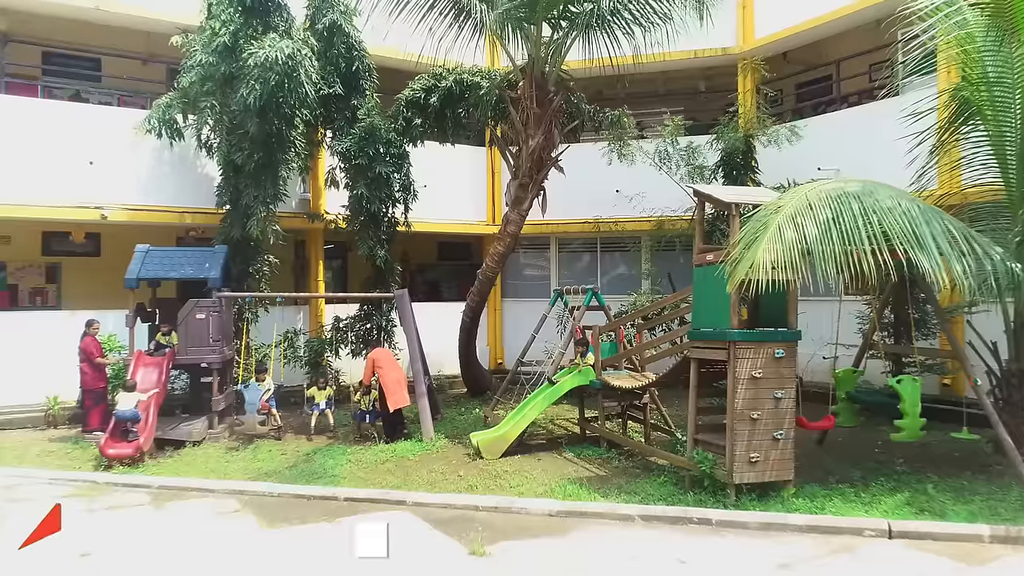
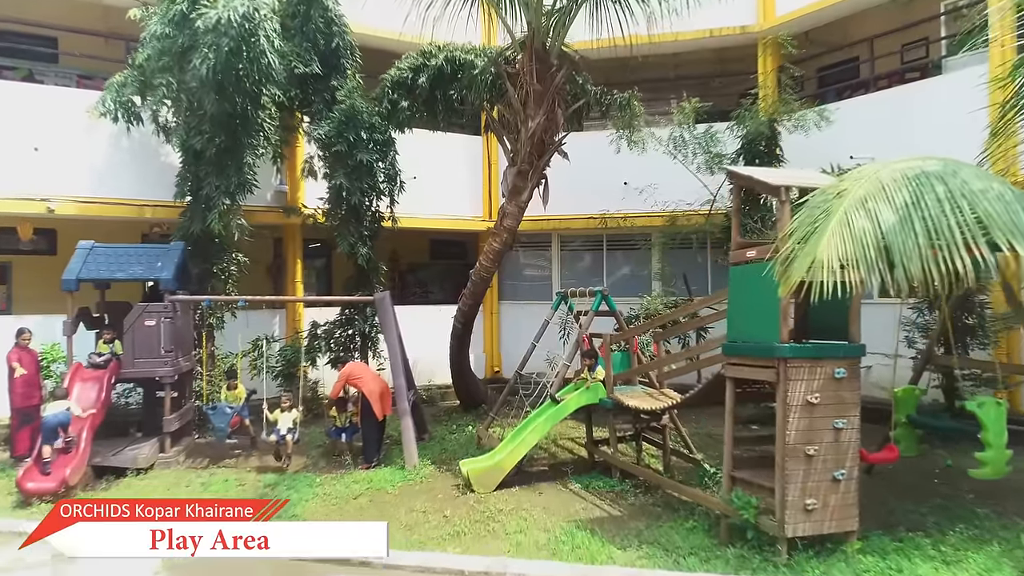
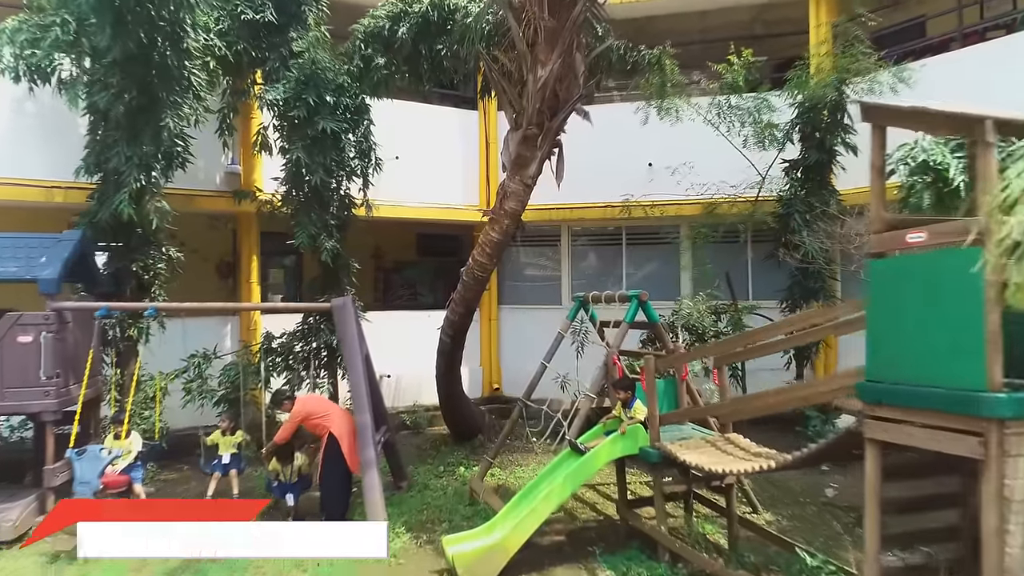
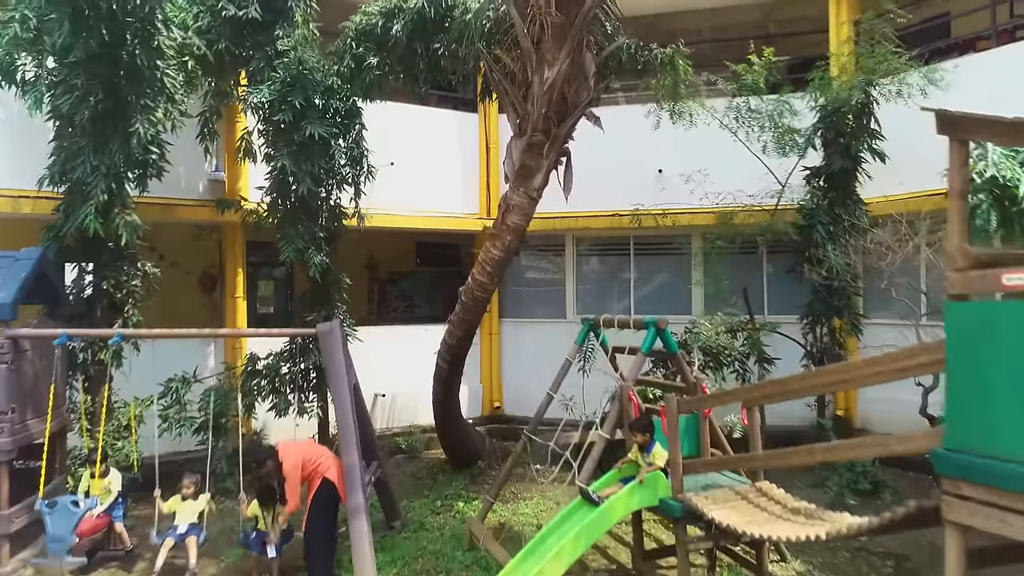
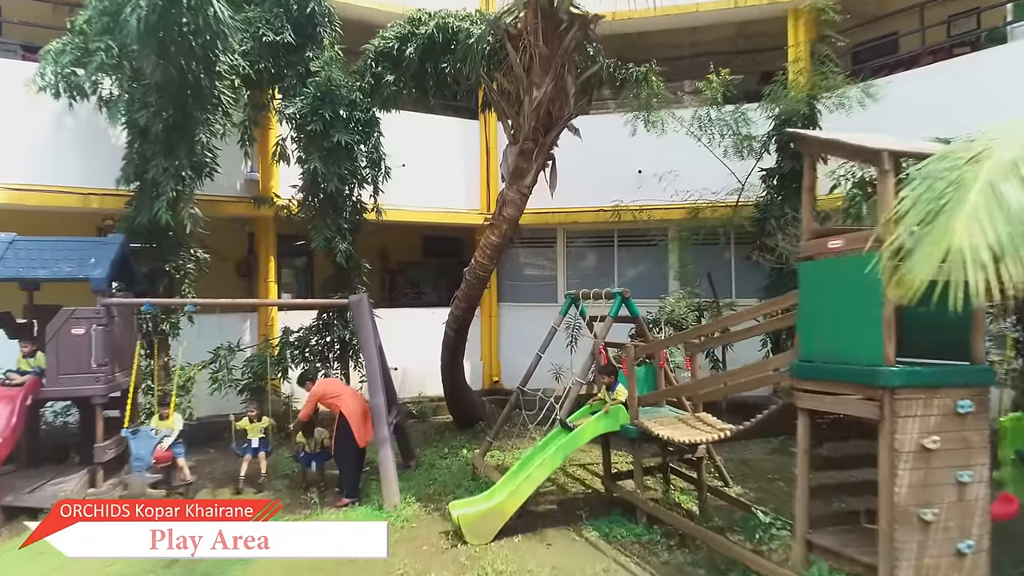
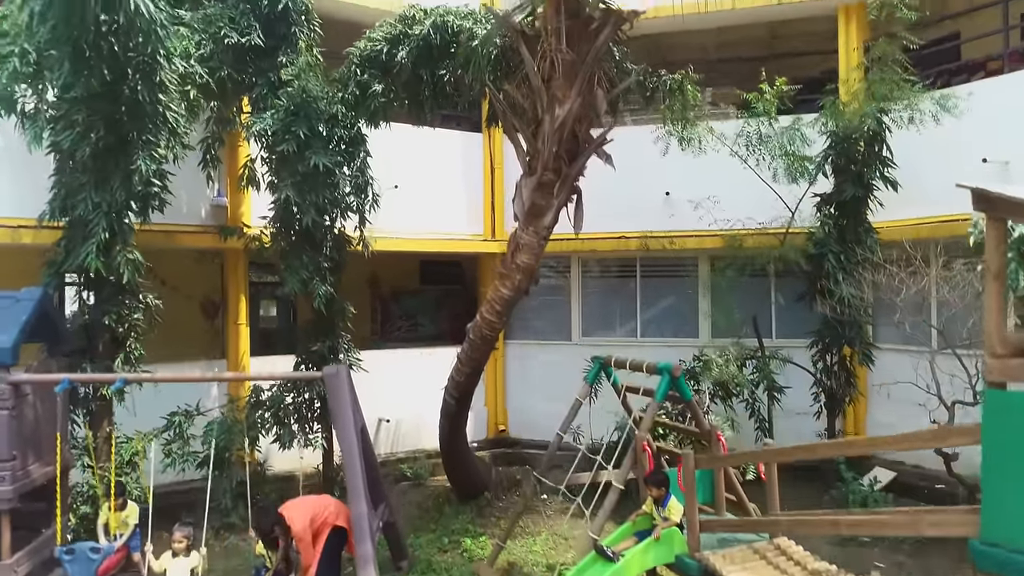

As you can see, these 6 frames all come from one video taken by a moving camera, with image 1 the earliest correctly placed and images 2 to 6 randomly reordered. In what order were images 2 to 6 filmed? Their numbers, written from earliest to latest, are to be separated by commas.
2, 5, 3, 4, 6
